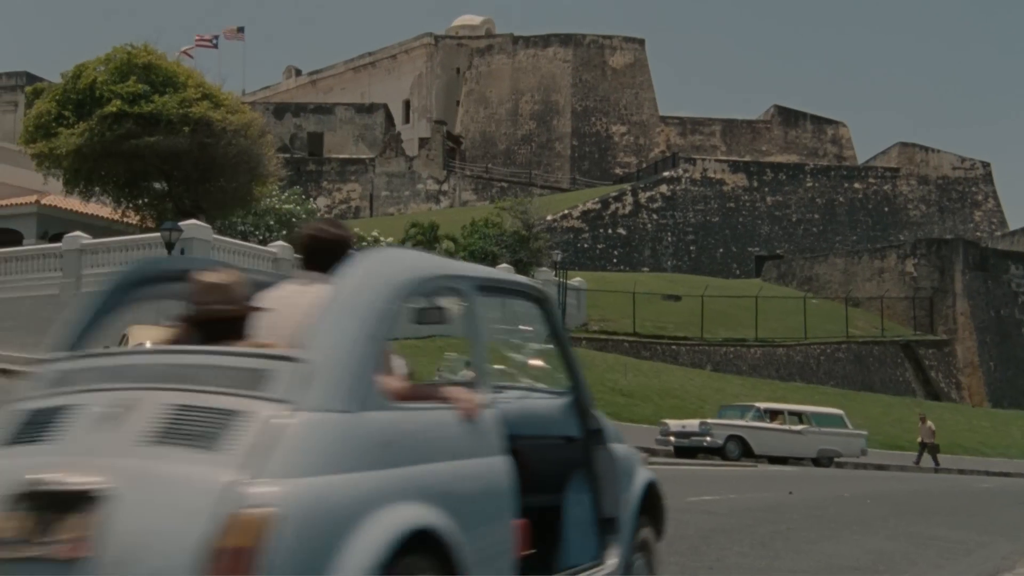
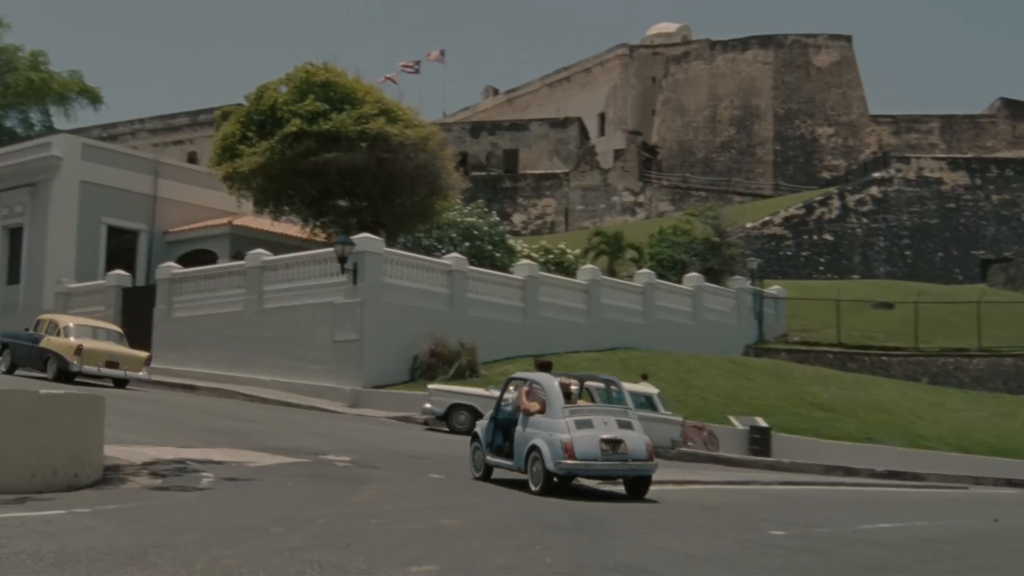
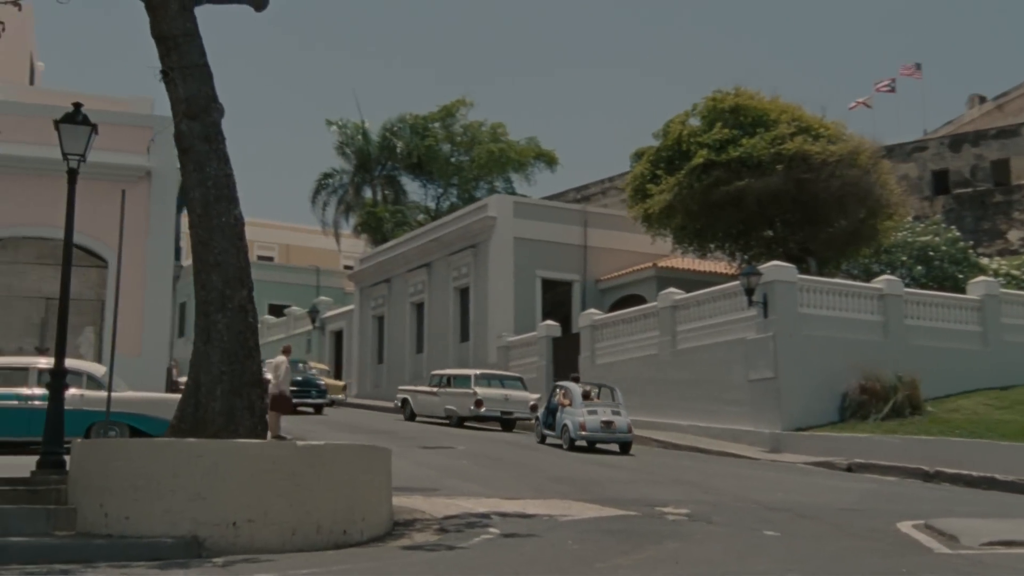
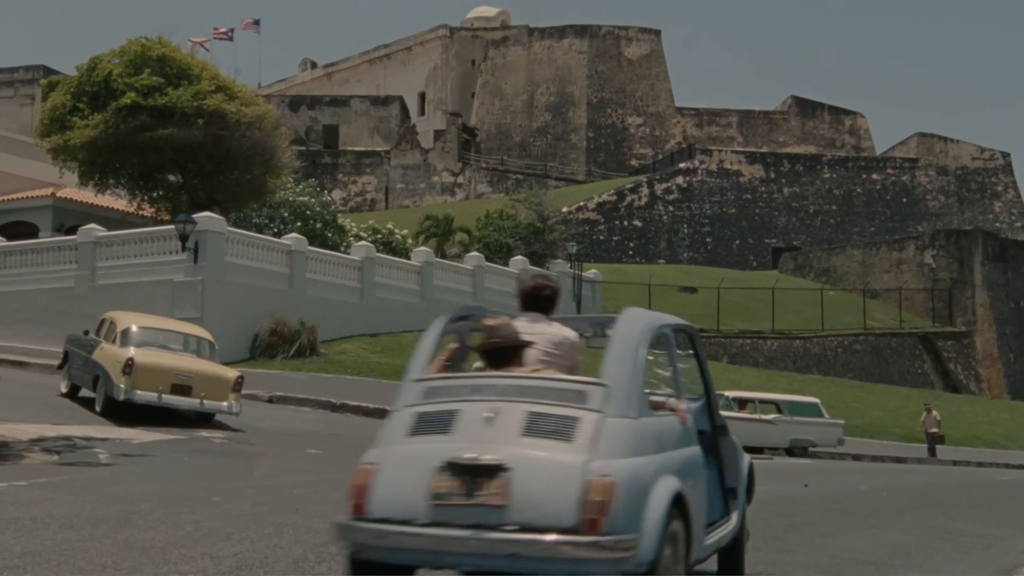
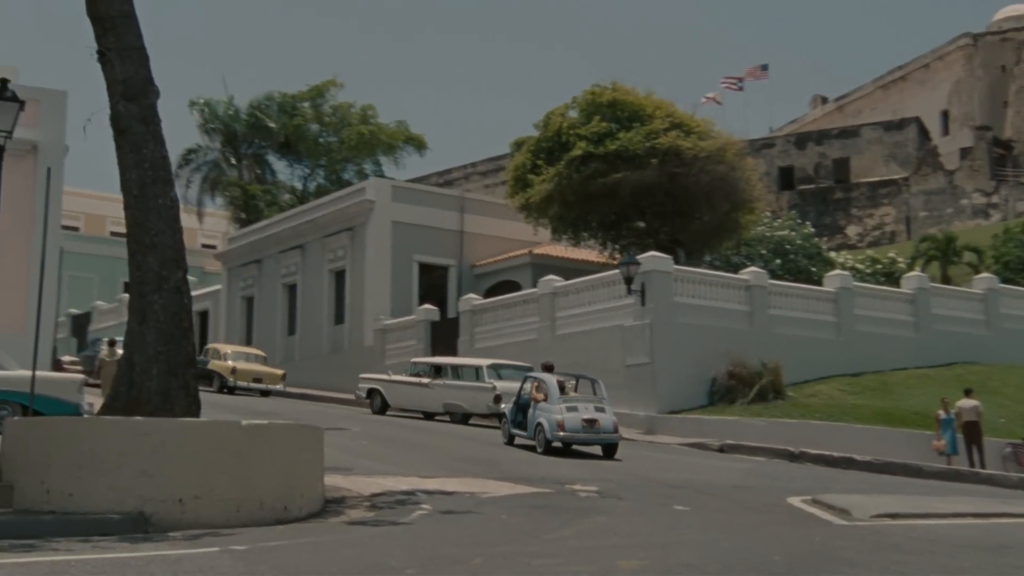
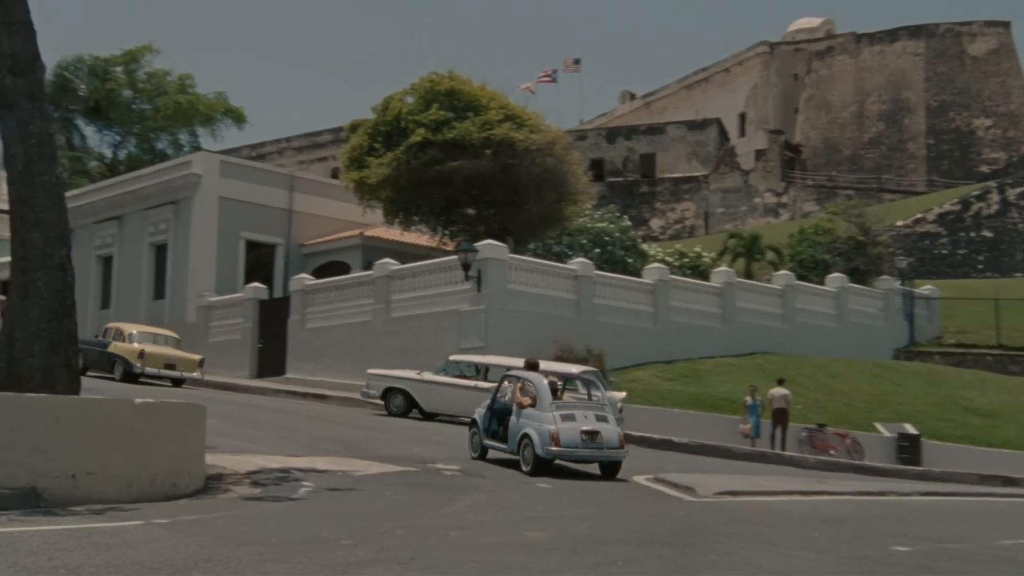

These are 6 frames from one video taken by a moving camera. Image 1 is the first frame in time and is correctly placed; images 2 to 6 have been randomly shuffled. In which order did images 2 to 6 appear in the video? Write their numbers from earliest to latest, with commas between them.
4, 2, 6, 5, 3
